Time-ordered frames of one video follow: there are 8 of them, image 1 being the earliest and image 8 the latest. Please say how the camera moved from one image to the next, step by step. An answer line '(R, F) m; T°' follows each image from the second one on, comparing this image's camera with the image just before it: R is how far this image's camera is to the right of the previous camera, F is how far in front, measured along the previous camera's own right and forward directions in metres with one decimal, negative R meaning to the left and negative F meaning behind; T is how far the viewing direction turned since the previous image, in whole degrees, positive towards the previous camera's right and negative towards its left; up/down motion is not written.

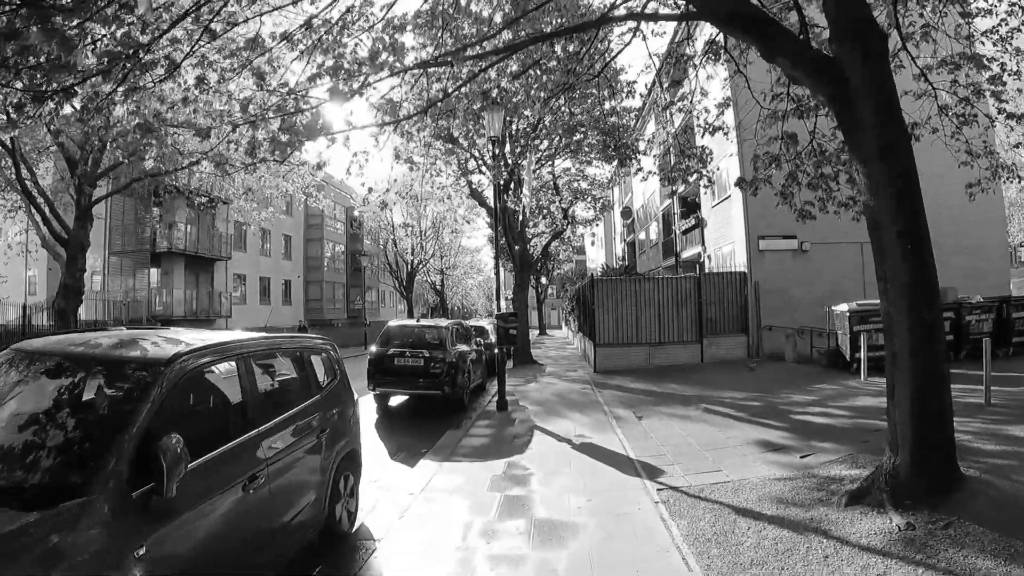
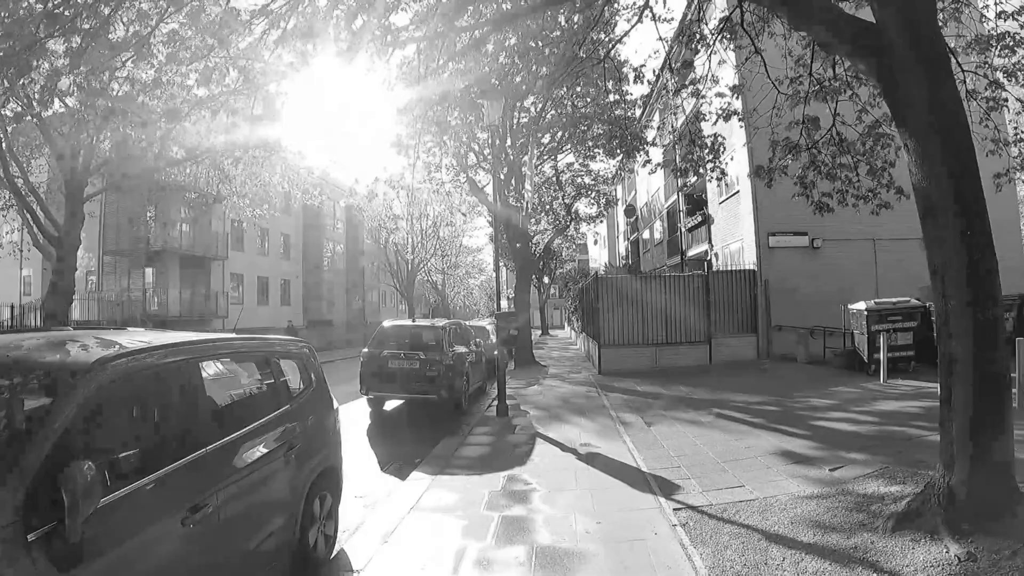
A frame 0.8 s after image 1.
(0.0, +0.5) m; 0°
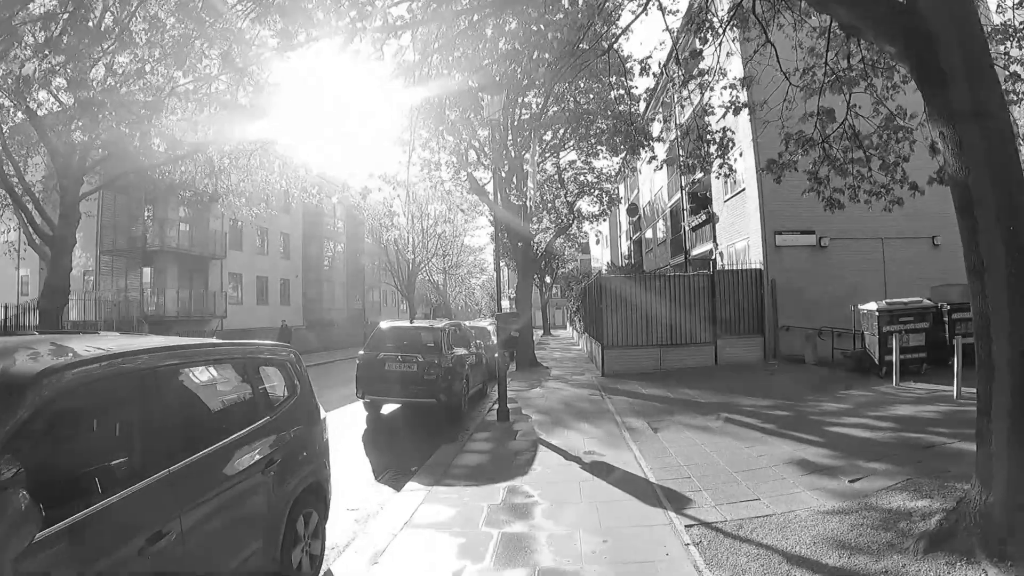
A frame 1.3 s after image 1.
(0.0, +0.3) m; 0°
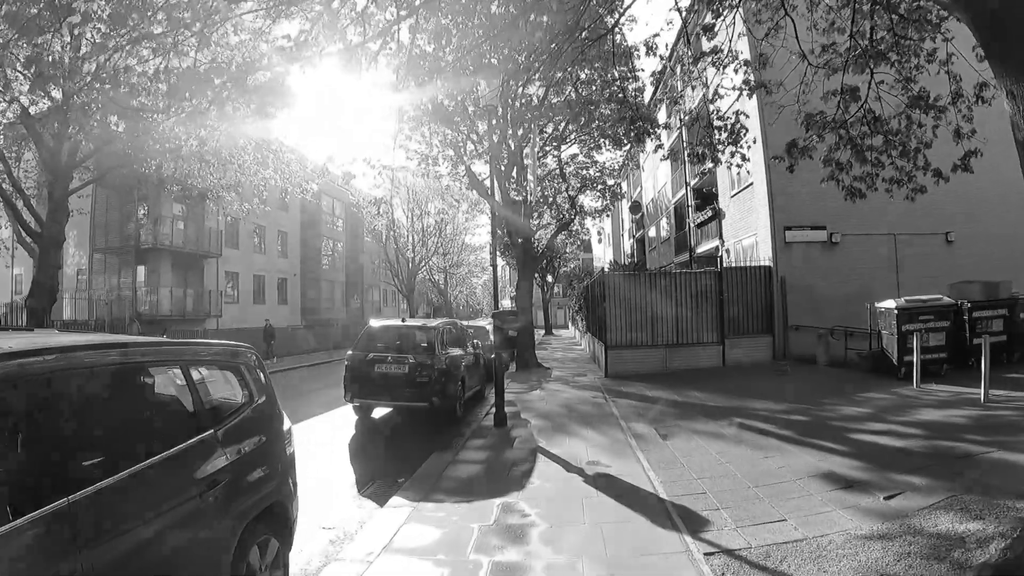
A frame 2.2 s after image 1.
(+0.1, +0.5) m; 0°
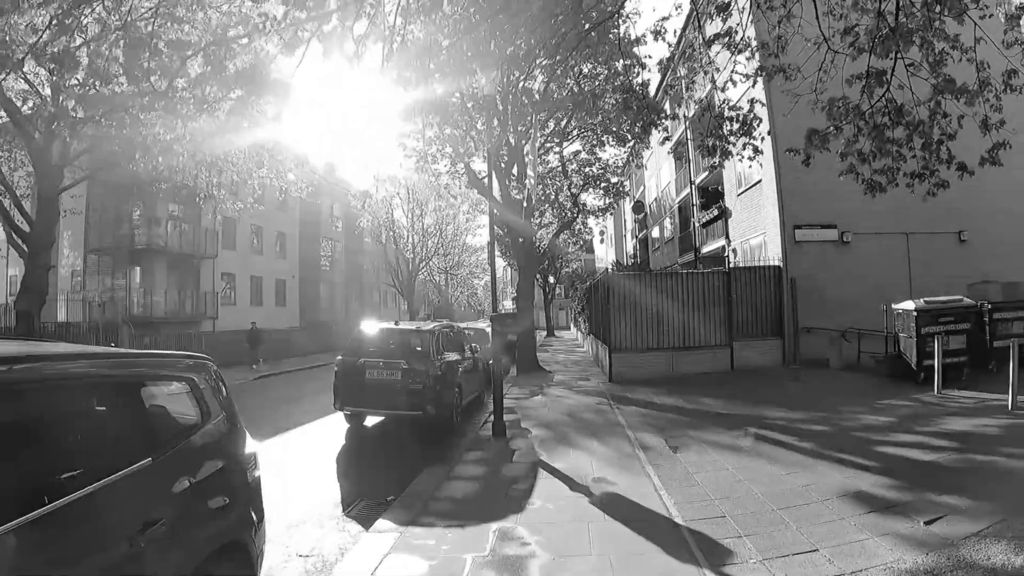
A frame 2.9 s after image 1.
(0.0, +0.4) m; 0°
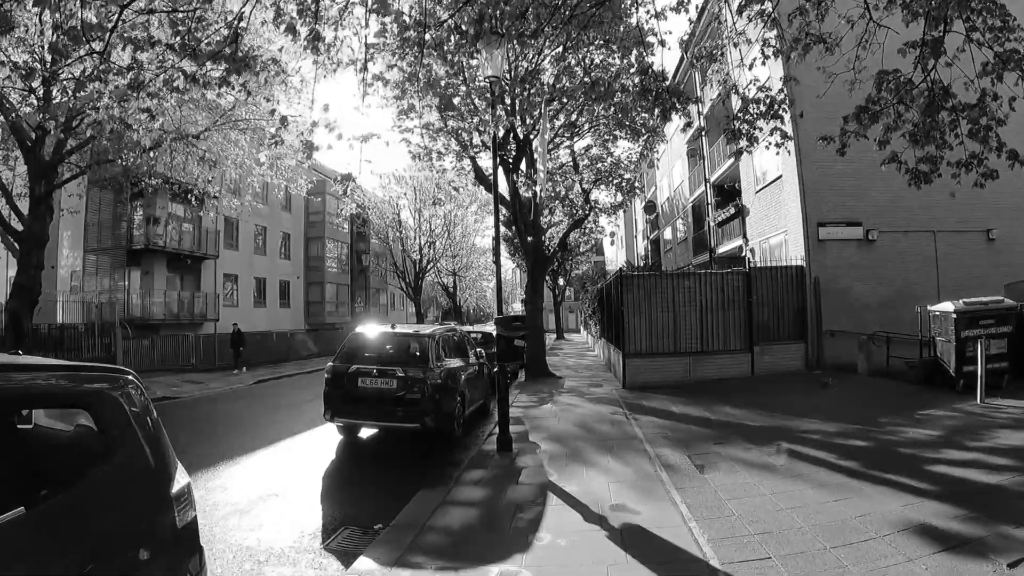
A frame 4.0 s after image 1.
(0.0, +0.6) m; -1°
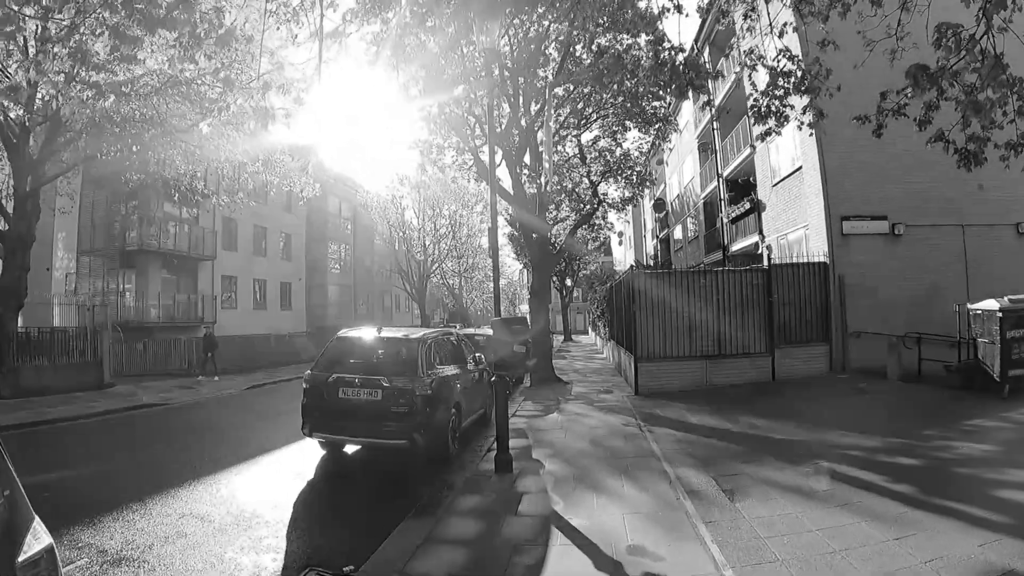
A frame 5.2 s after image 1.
(+0.1, +0.7) m; -1°
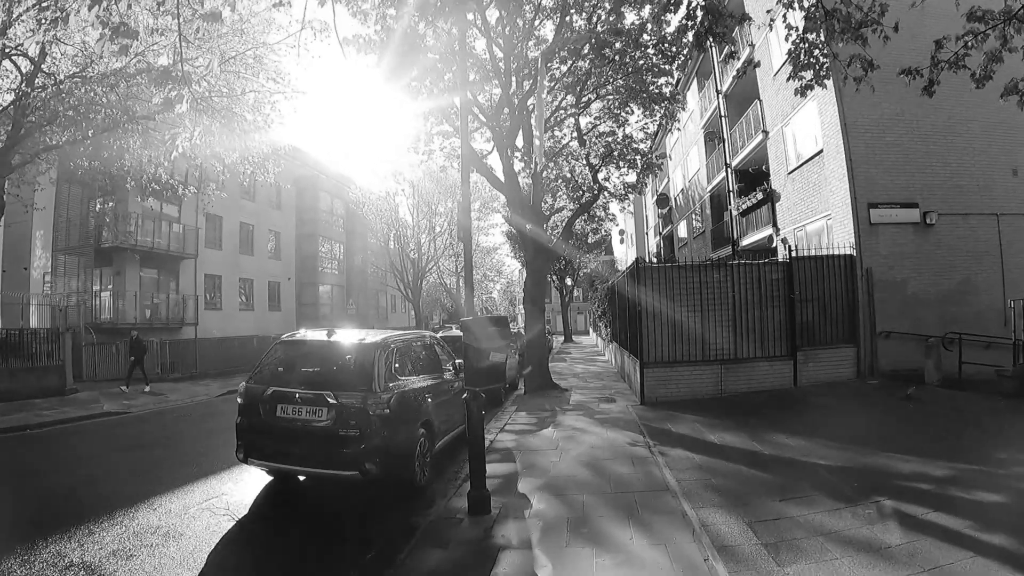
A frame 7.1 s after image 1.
(+0.2, +1.1) m; 0°
